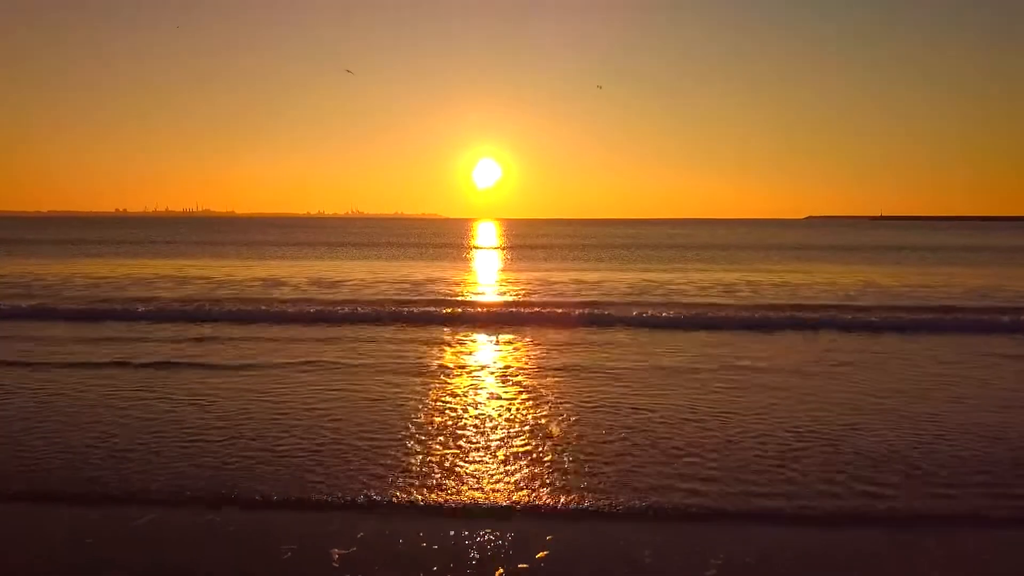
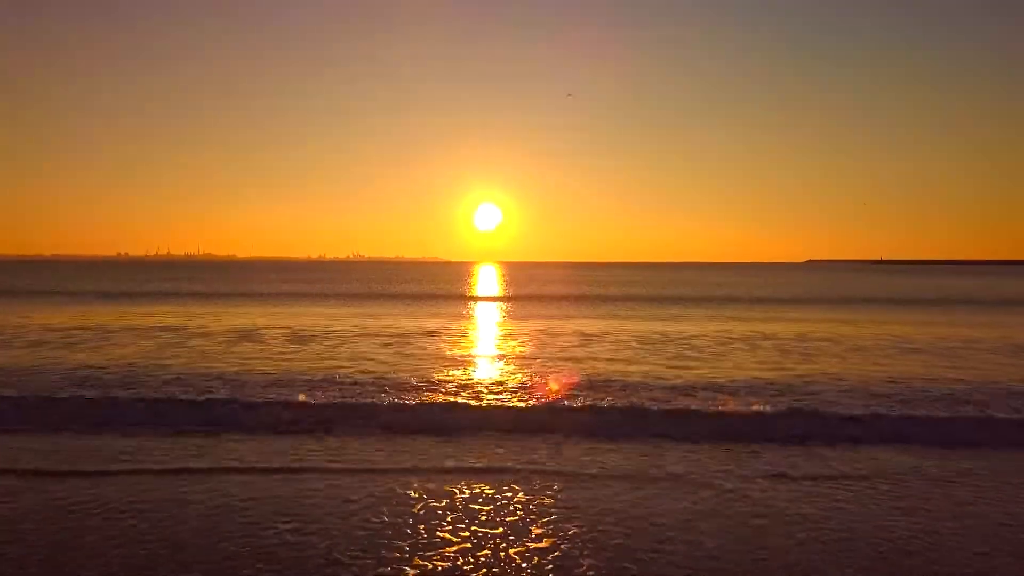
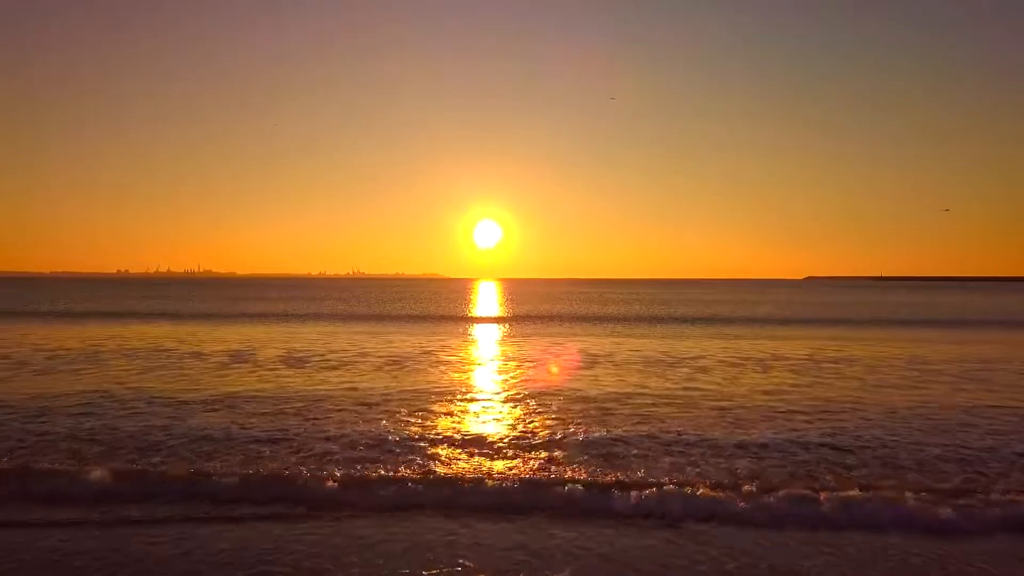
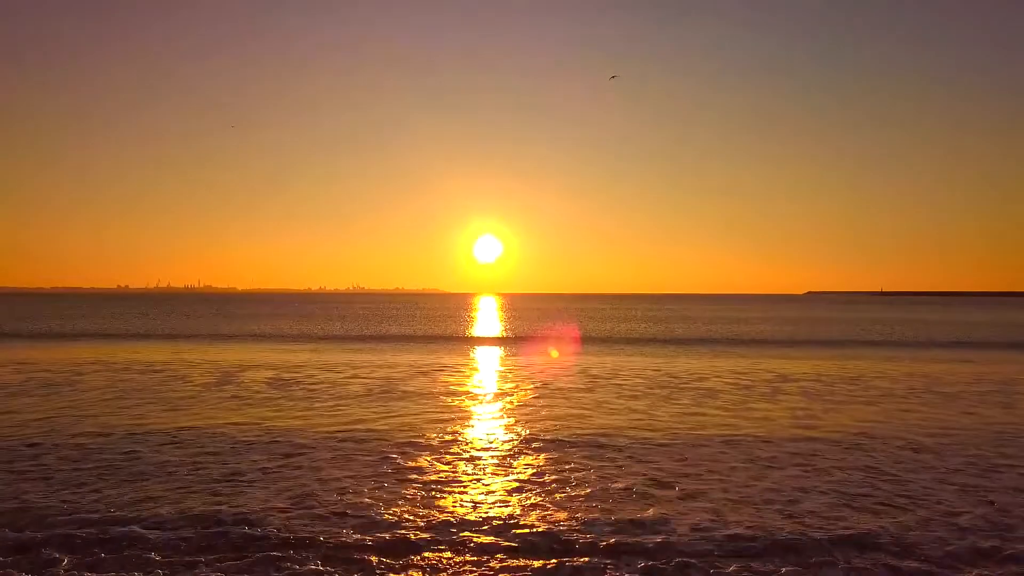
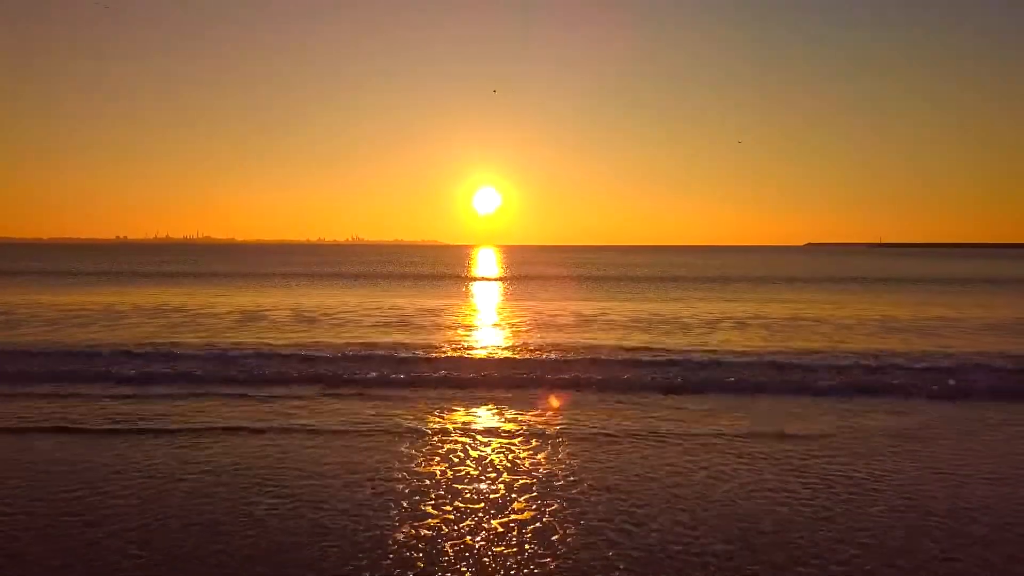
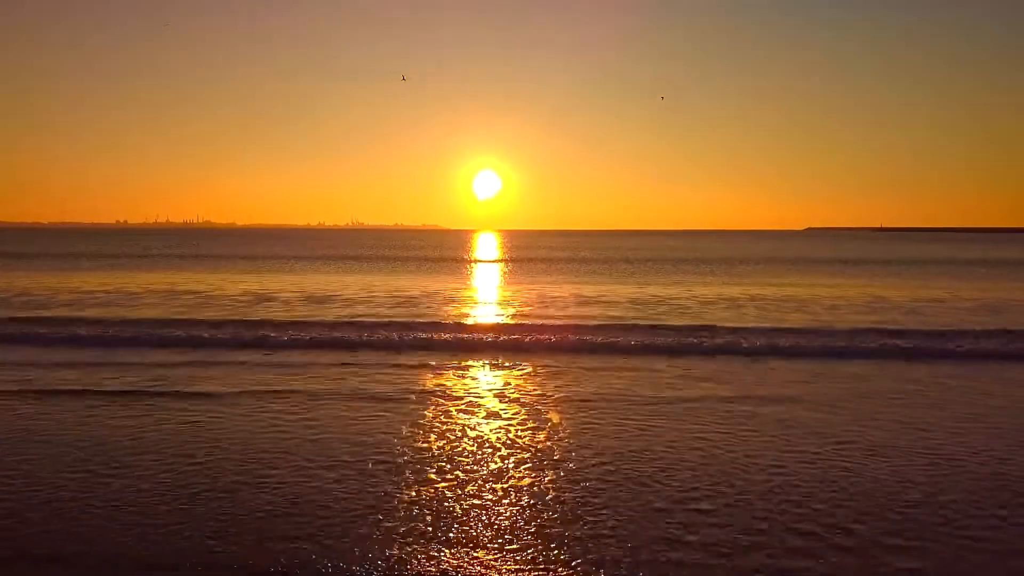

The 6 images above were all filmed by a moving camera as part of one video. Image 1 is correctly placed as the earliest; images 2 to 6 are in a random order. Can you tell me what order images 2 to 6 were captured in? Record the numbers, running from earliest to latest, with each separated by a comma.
6, 5, 2, 3, 4
